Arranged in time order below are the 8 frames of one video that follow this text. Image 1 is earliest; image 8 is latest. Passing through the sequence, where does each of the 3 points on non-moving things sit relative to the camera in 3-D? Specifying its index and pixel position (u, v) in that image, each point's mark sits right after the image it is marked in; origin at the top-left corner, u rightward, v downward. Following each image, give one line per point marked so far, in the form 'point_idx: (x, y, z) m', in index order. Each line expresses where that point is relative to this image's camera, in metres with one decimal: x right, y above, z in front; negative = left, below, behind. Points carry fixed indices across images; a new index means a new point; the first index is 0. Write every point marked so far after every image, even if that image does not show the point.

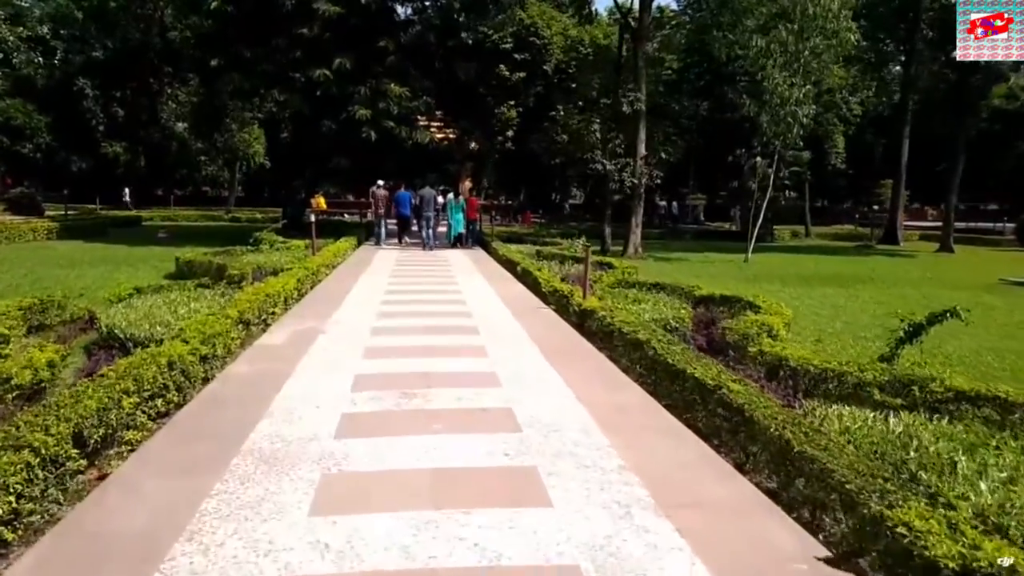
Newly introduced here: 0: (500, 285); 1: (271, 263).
0: (-0.2, +0.1, +14.5) m
1: (-4.6, +0.4, +14.8) m
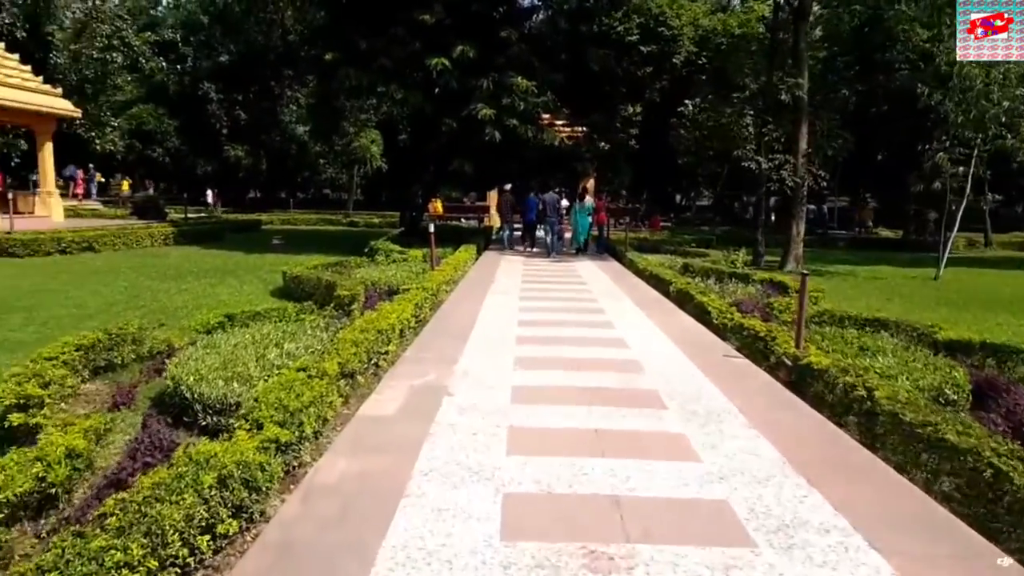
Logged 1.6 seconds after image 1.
0: (+2.2, -0.3, +11.9) m
1: (-2.1, +0.1, +12.9) m
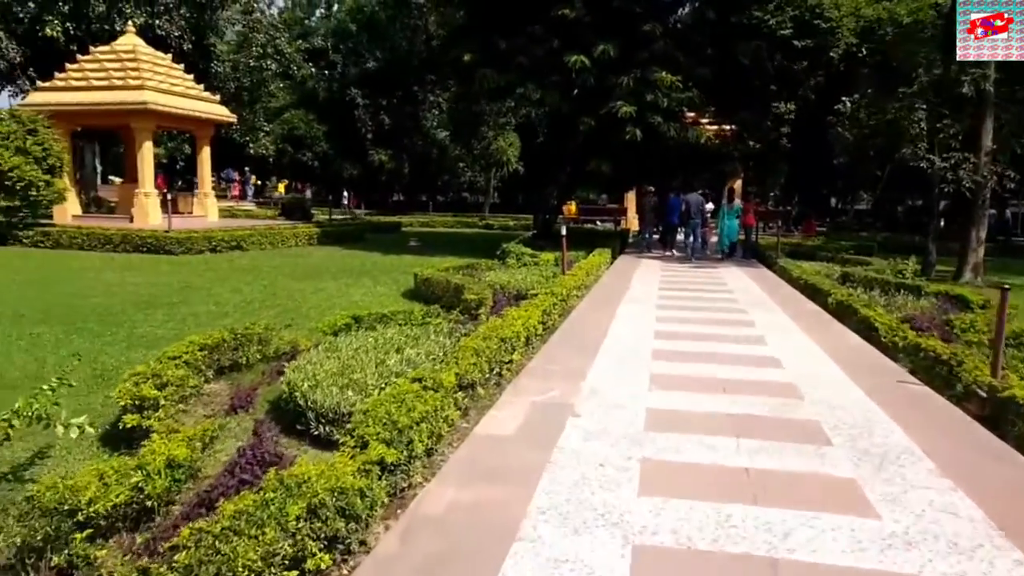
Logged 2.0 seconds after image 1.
0: (+4.1, -0.5, +10.8) m
1: (+0.1, 0.0, +12.4) m
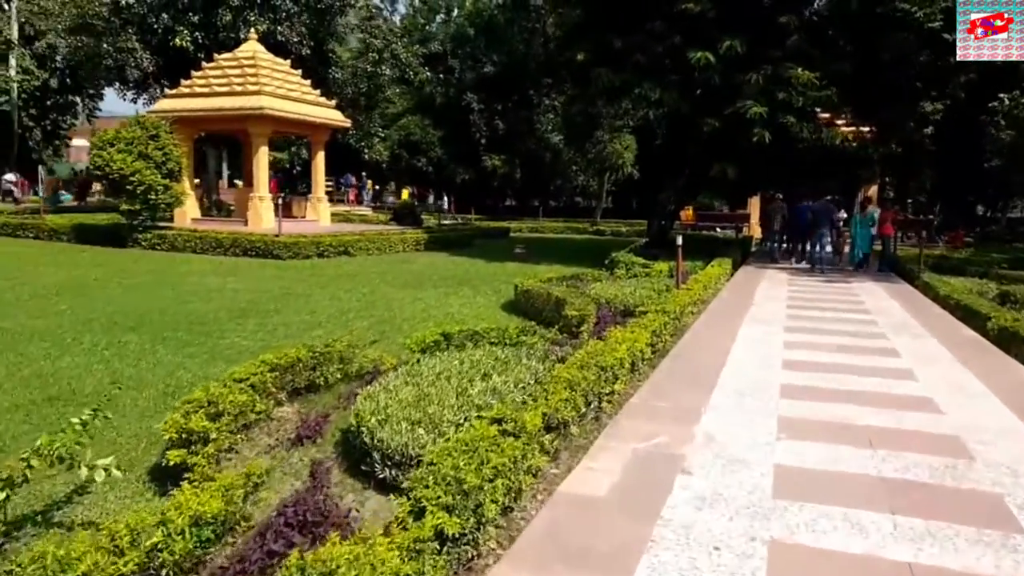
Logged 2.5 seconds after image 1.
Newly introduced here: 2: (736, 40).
0: (+5.4, -0.8, +9.2) m
1: (+1.6, -0.2, +11.5) m
2: (+5.2, +5.8, +18.4) m
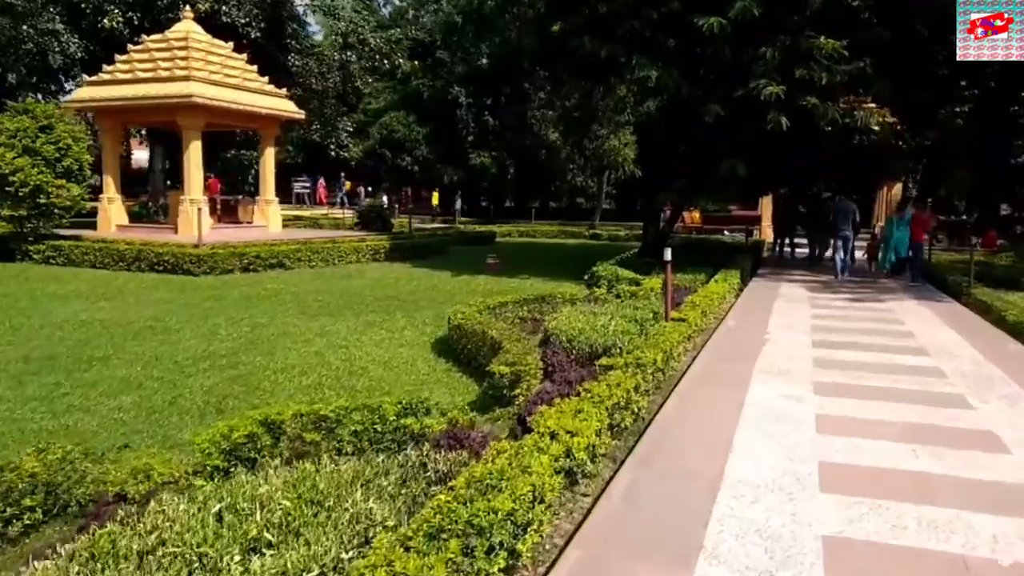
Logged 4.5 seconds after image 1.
0: (+4.5, -1.1, +6.0) m
1: (+0.8, -0.6, +8.3) m
2: (+4.4, +5.5, +15.1) m
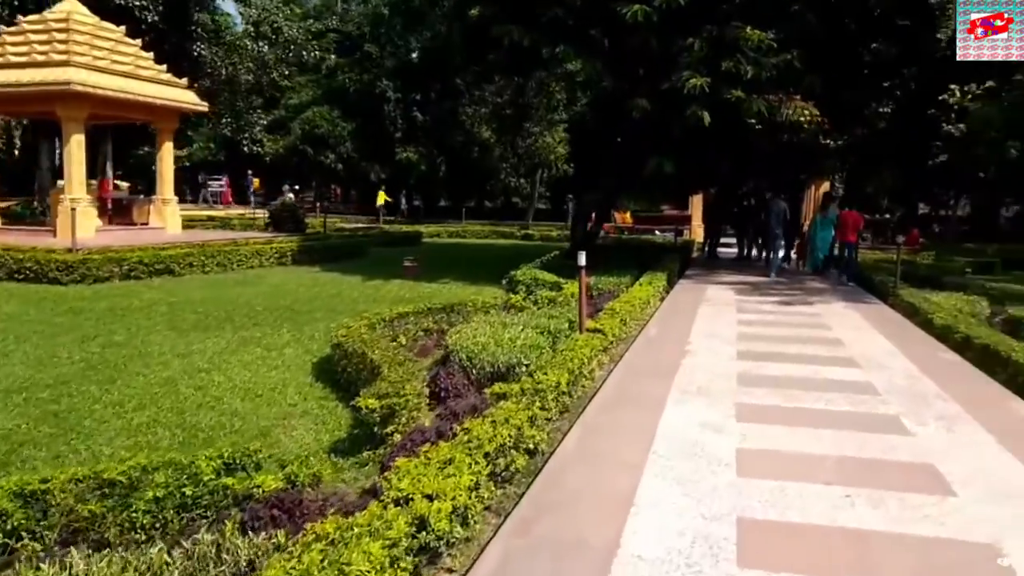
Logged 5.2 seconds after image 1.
0: (+3.6, -1.2, +5.2) m
1: (-0.2, -0.7, +7.2) m
2: (+2.8, +5.4, +14.3) m
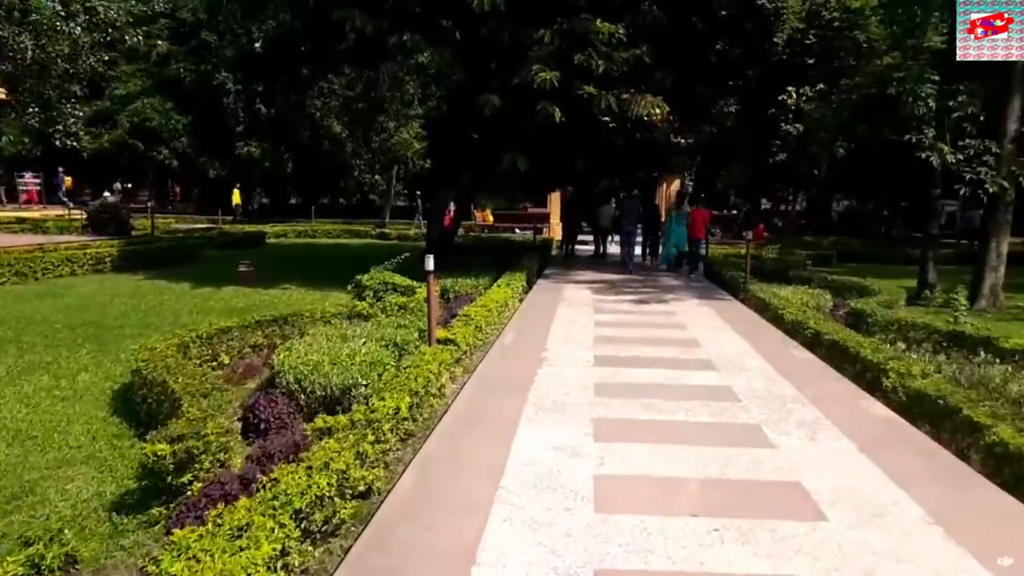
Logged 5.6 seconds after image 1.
0: (+2.6, -1.2, +5.0) m
1: (-1.6, -0.8, +6.3) m
2: (+0.1, +5.4, +13.8) m
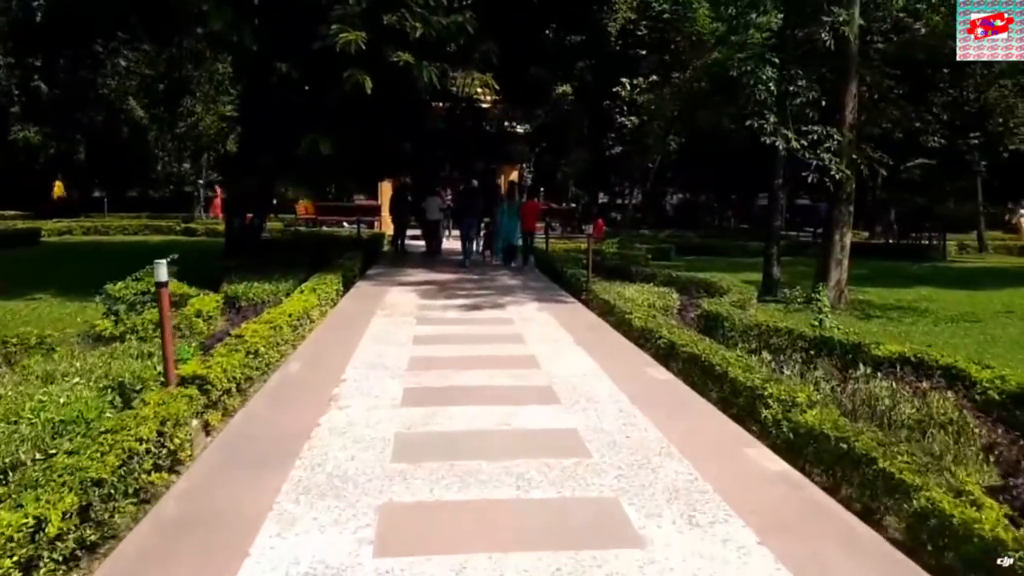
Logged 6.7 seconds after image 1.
0: (+1.5, -1.3, +3.5) m
1: (-2.9, -0.9, +4.0) m
2: (-2.9, +5.3, +11.6) m
